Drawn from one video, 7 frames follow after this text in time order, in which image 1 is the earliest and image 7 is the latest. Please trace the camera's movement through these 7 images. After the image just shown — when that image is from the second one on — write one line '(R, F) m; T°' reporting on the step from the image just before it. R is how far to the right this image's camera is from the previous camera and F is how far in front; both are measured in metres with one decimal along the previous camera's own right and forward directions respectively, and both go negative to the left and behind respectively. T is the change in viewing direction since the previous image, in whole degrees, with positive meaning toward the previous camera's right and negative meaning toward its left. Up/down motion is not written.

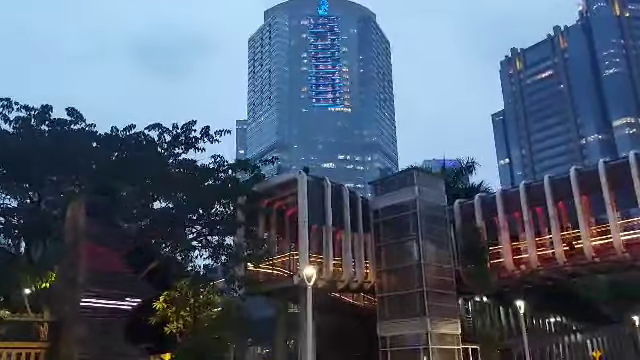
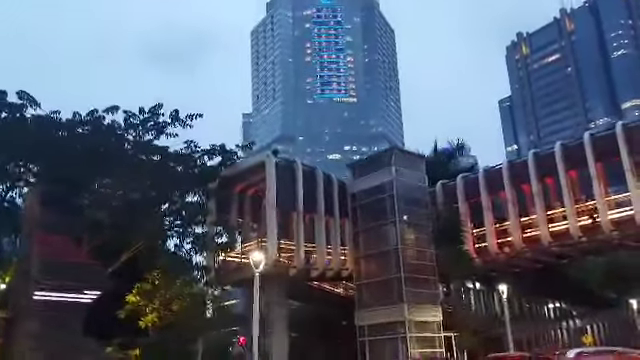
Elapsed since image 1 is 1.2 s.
(+2.1, +1.6) m; -1°
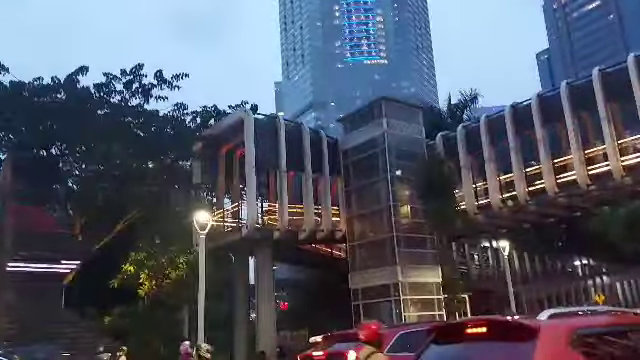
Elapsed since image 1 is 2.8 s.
(+2.6, +2.0) m; -4°
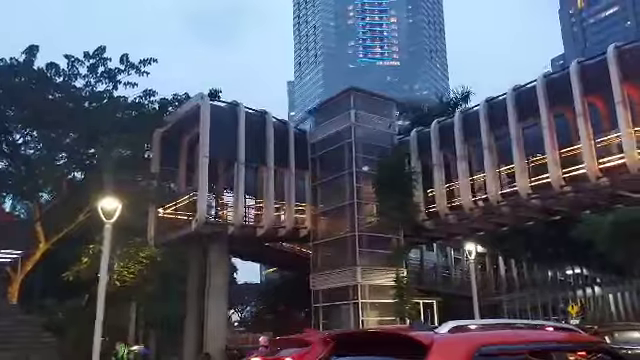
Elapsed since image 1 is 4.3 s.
(+2.4, +1.7) m; -1°
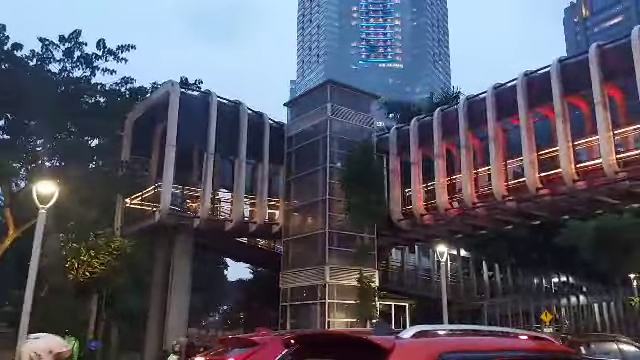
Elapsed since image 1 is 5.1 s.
(+1.3, +0.8) m; 0°
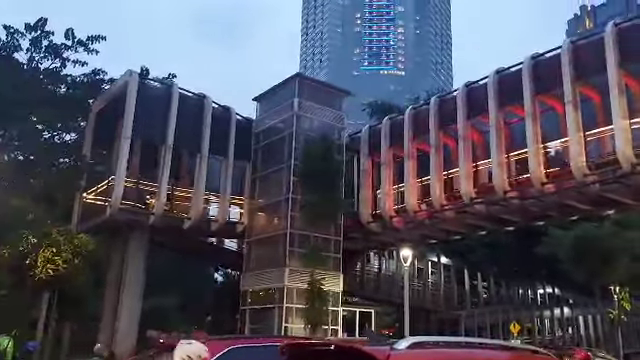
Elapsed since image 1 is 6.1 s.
(+1.6, +1.1) m; 0°
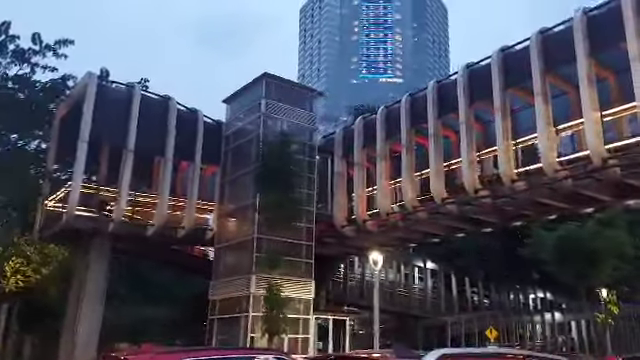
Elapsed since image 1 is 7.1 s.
(+1.4, +0.9) m; 0°
